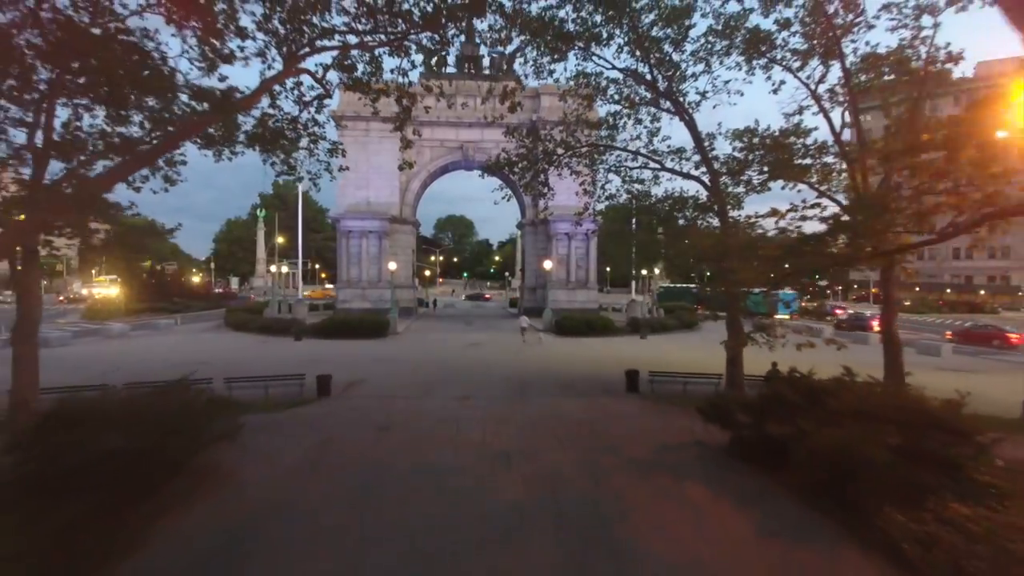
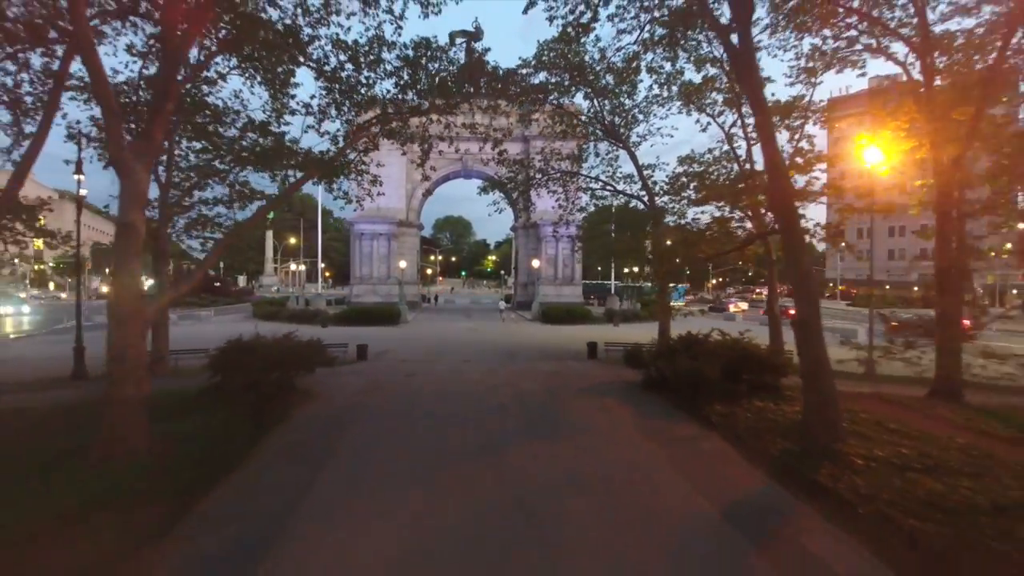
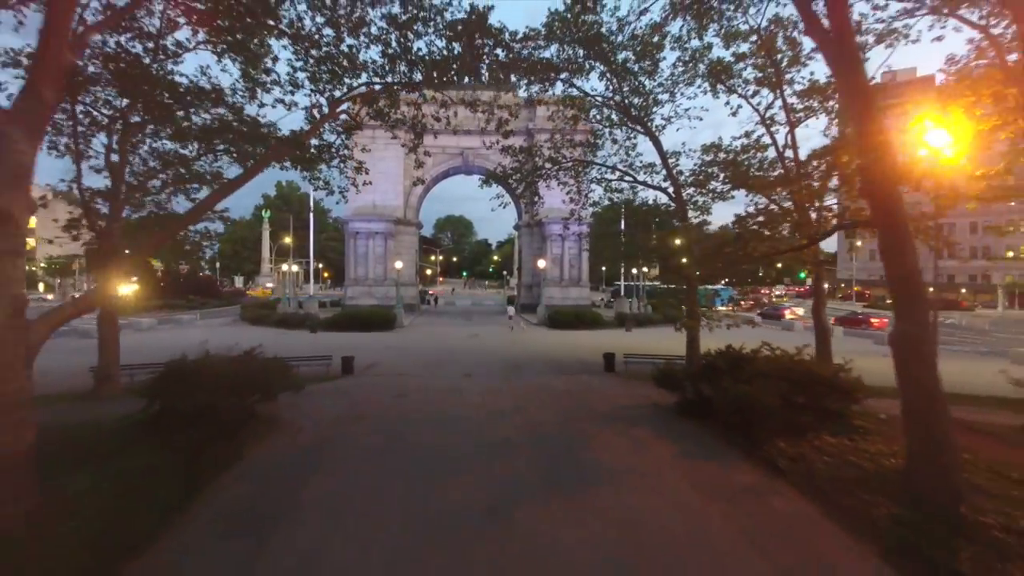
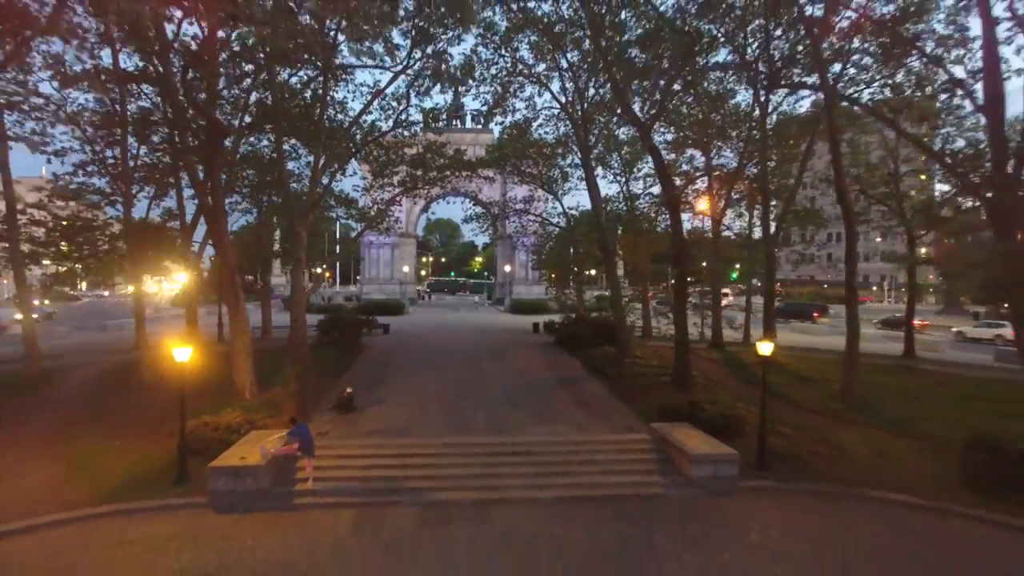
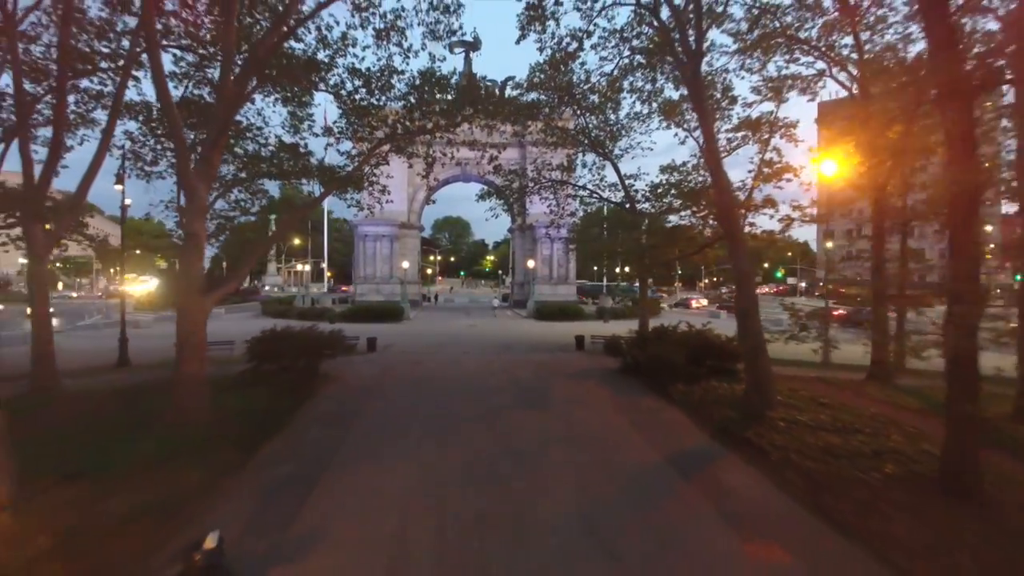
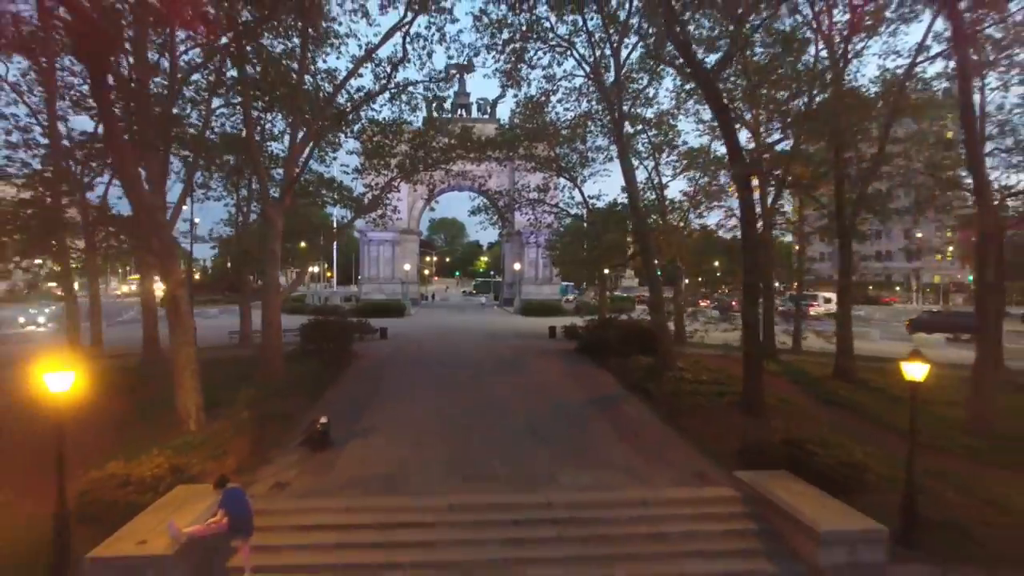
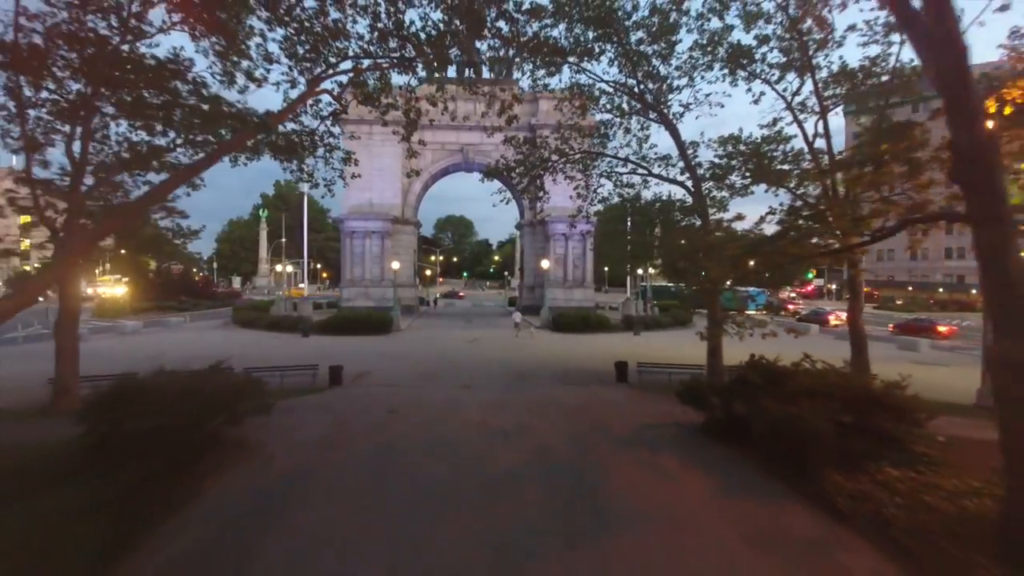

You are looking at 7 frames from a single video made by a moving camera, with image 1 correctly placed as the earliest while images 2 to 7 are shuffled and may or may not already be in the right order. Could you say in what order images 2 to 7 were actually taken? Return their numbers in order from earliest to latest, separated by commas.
7, 3, 2, 5, 6, 4
